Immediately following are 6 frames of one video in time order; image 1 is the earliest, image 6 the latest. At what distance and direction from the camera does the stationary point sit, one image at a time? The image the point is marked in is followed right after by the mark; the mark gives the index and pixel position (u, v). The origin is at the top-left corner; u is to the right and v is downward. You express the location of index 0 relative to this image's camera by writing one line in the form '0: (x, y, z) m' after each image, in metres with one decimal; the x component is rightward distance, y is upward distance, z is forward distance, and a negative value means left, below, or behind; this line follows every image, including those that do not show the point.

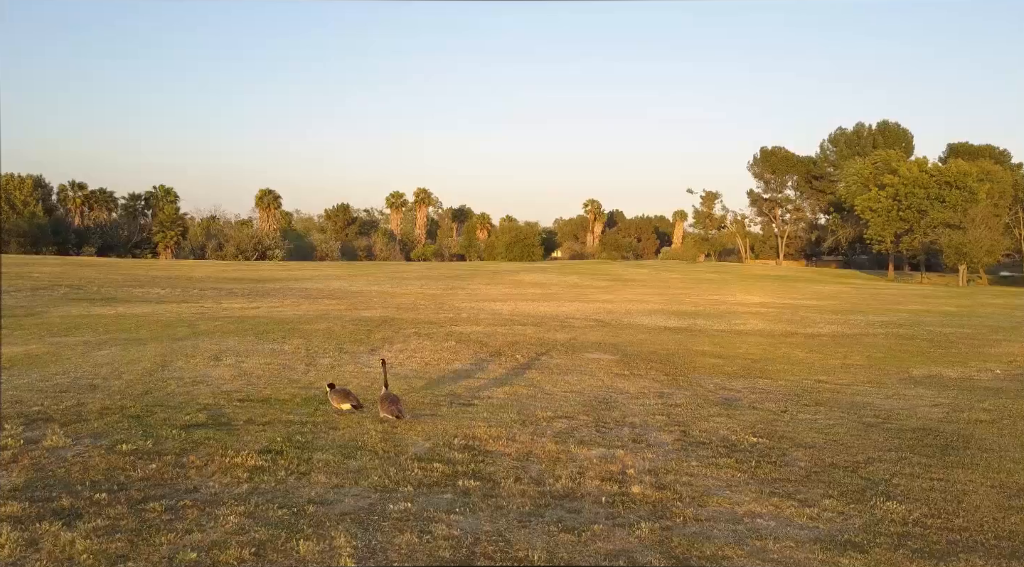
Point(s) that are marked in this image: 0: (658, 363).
0: (+3.3, -1.8, +17.5) m
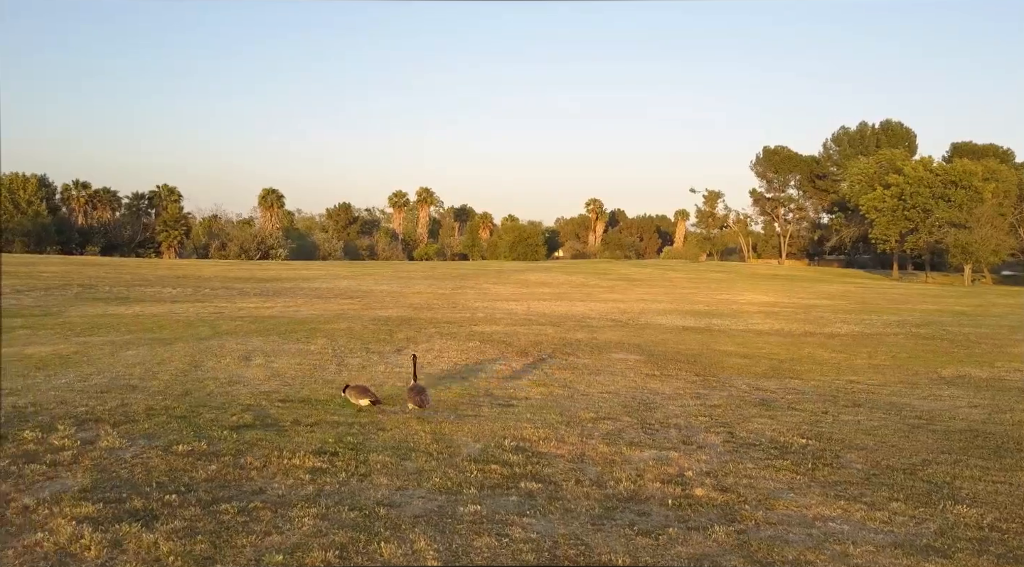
0: (+3.9, -1.8, +17.5) m
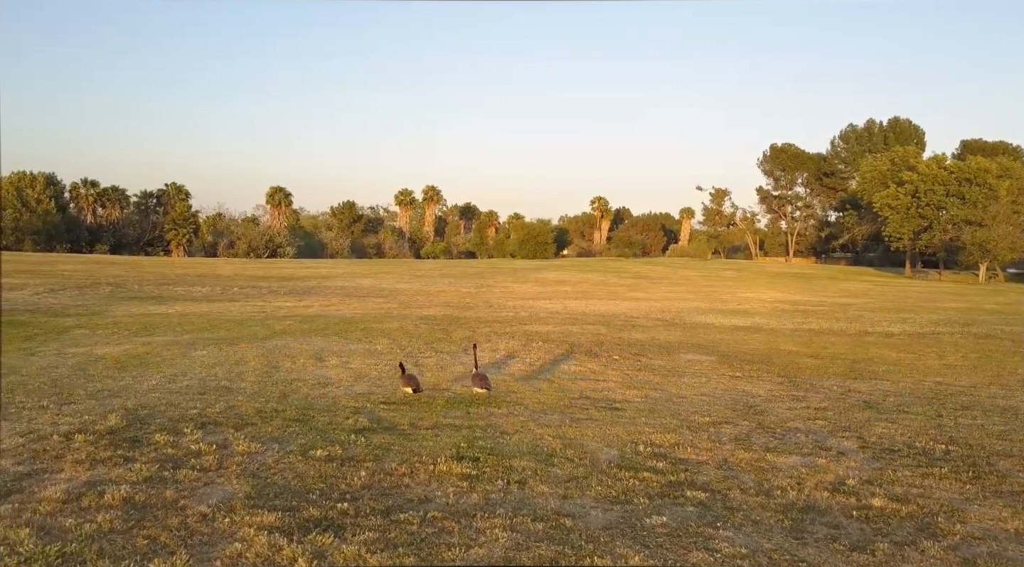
0: (+5.6, -1.8, +17.3) m
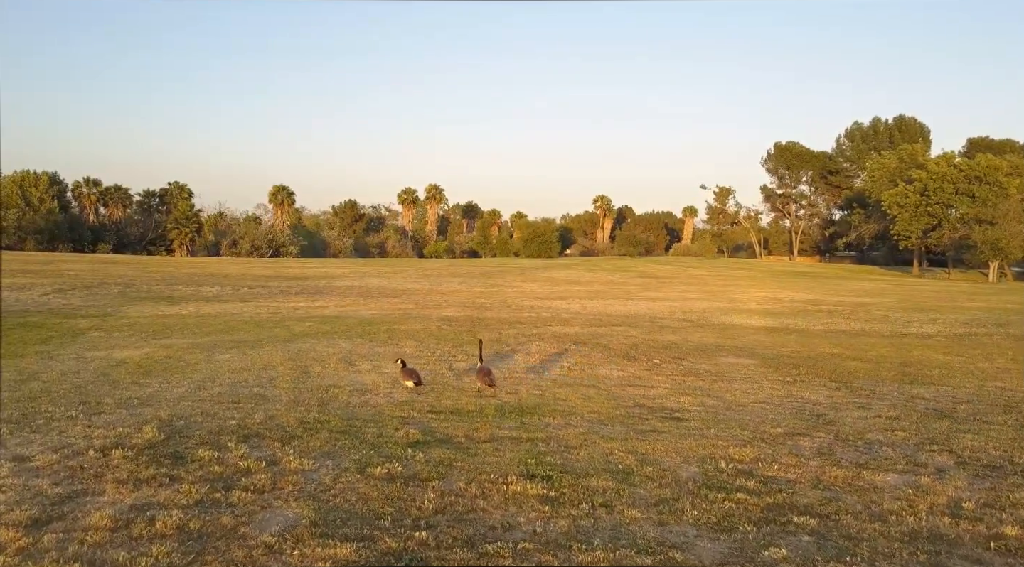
0: (+6.4, -1.8, +16.6) m
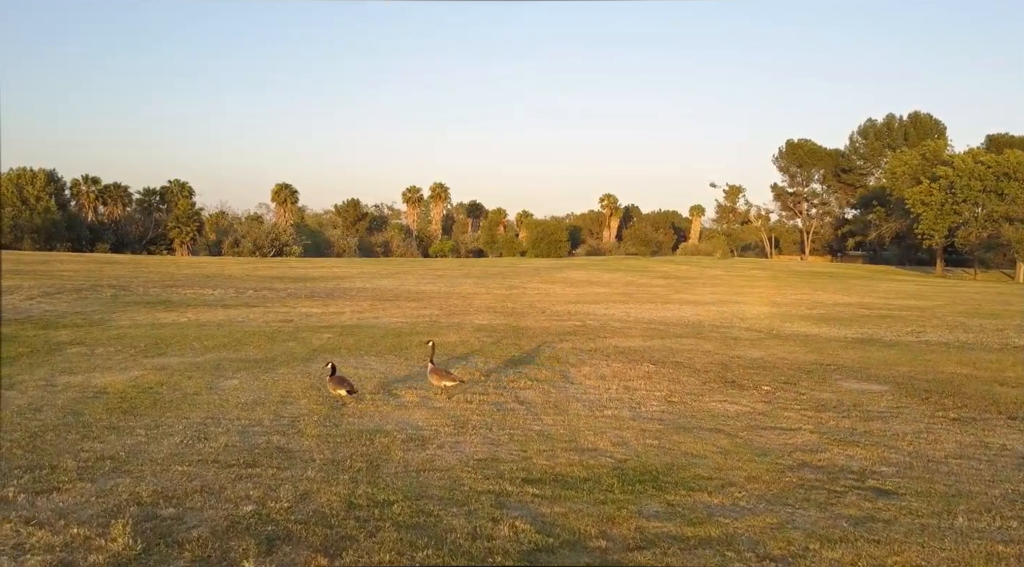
0: (+7.7, -2.0, +13.2) m
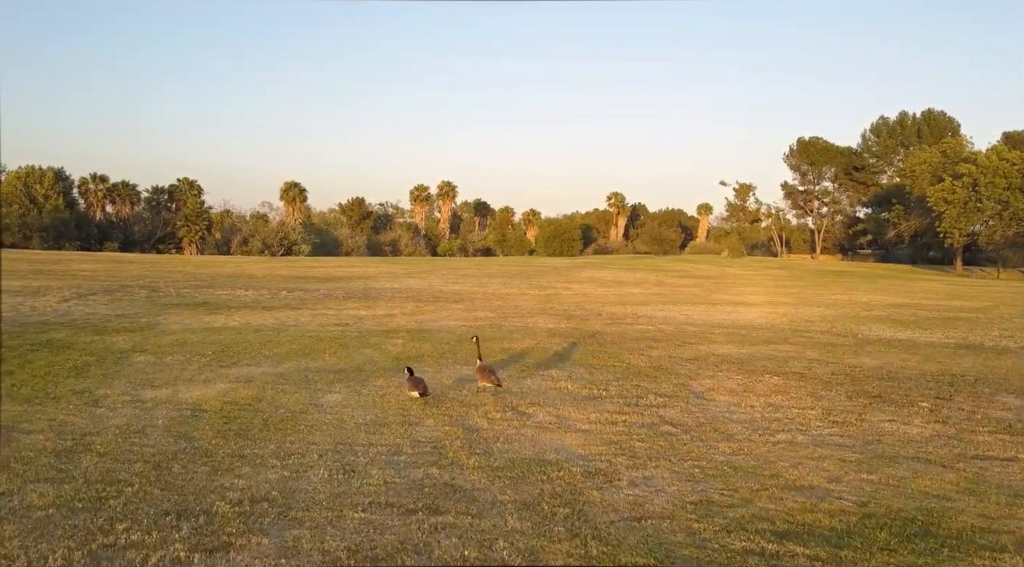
0: (+9.8, -2.0, +11.8) m
